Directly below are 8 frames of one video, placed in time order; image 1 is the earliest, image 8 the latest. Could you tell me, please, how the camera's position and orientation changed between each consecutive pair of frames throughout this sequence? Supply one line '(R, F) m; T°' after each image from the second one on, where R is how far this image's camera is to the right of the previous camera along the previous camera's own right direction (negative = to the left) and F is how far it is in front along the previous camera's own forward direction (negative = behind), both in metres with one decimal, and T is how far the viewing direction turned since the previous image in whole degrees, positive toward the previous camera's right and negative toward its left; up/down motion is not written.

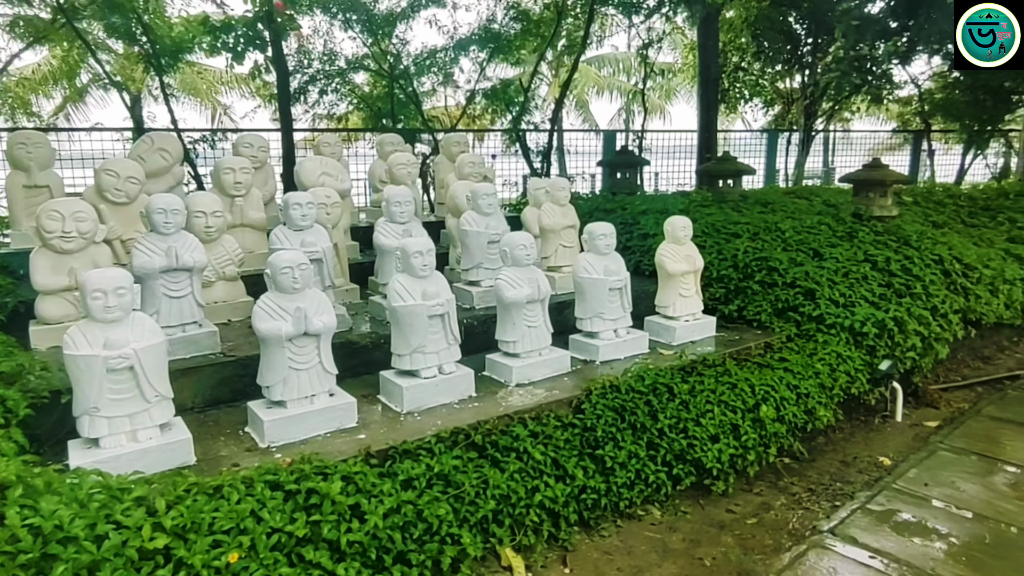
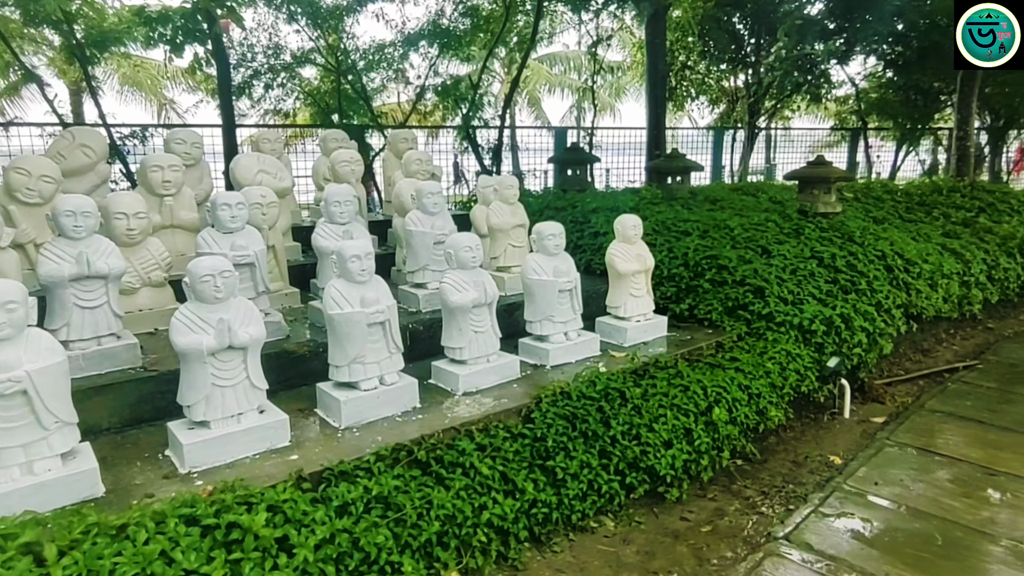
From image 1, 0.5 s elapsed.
(0.0, +0.2) m; +4°
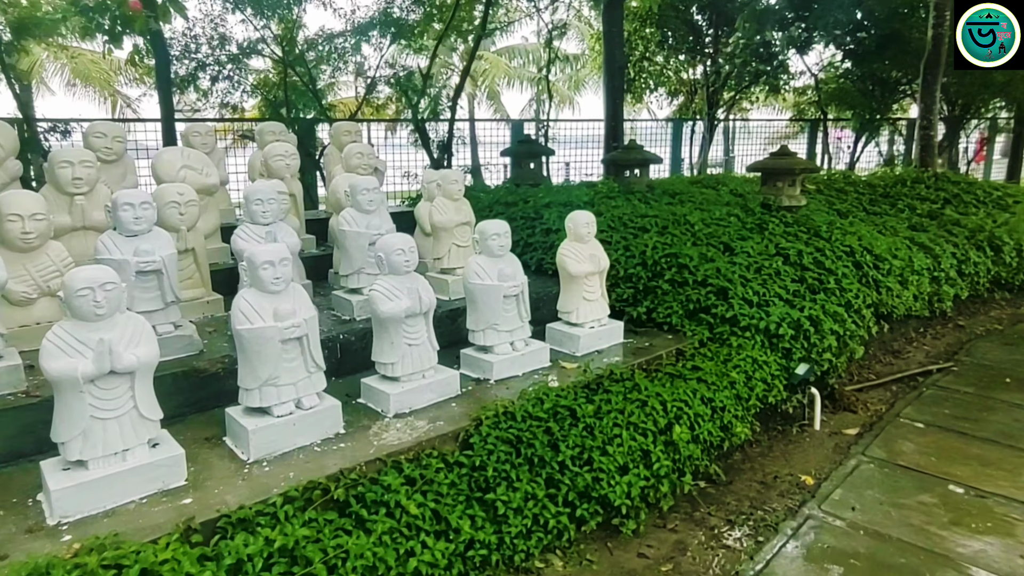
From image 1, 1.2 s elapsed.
(+0.2, +0.4) m; +3°
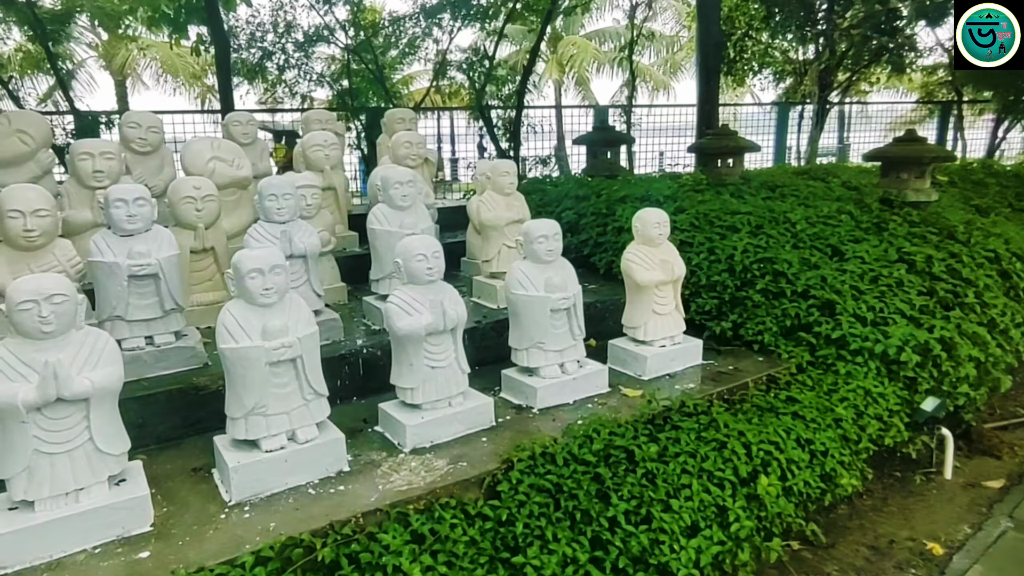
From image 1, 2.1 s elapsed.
(+0.2, +0.7) m; -8°
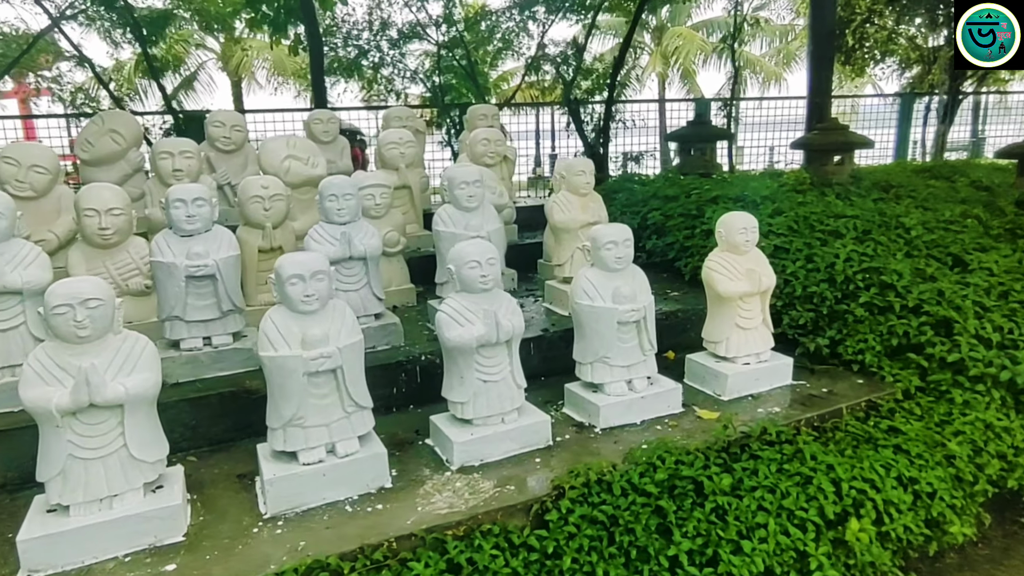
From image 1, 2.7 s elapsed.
(+0.2, +0.2) m; -8°
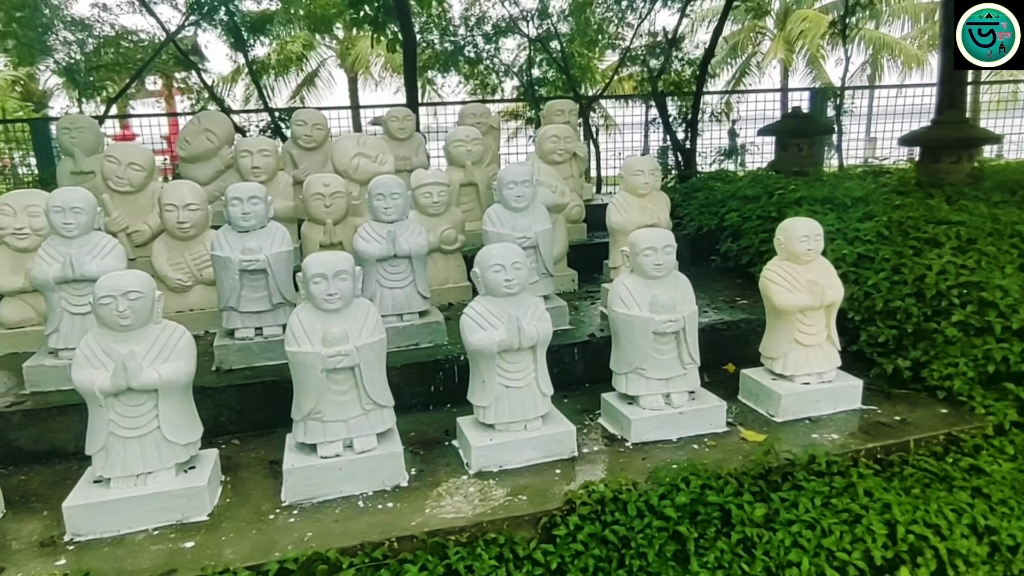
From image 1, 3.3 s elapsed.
(+0.4, +0.1) m; -9°
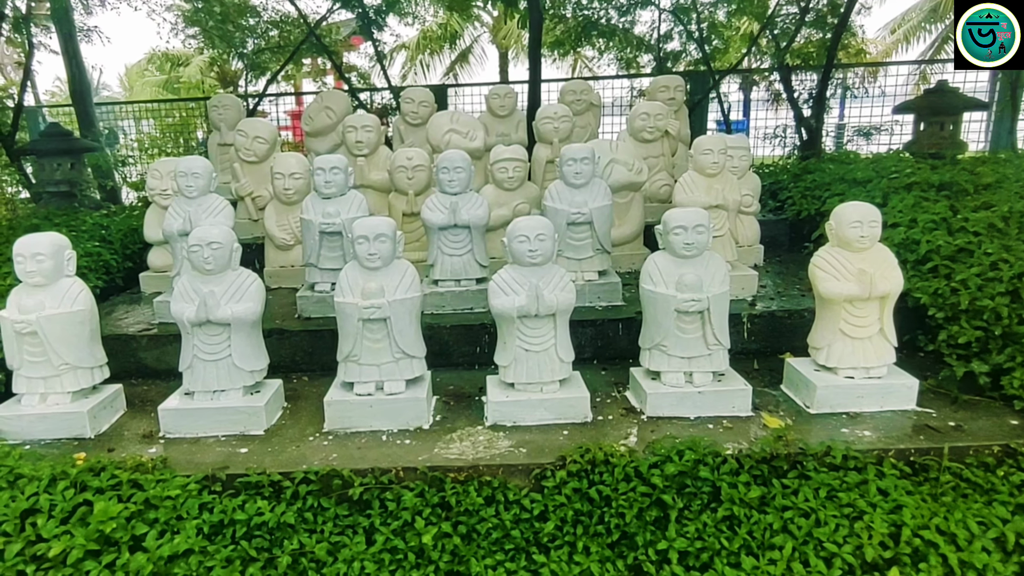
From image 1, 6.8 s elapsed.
(+0.7, -0.2) m; -14°
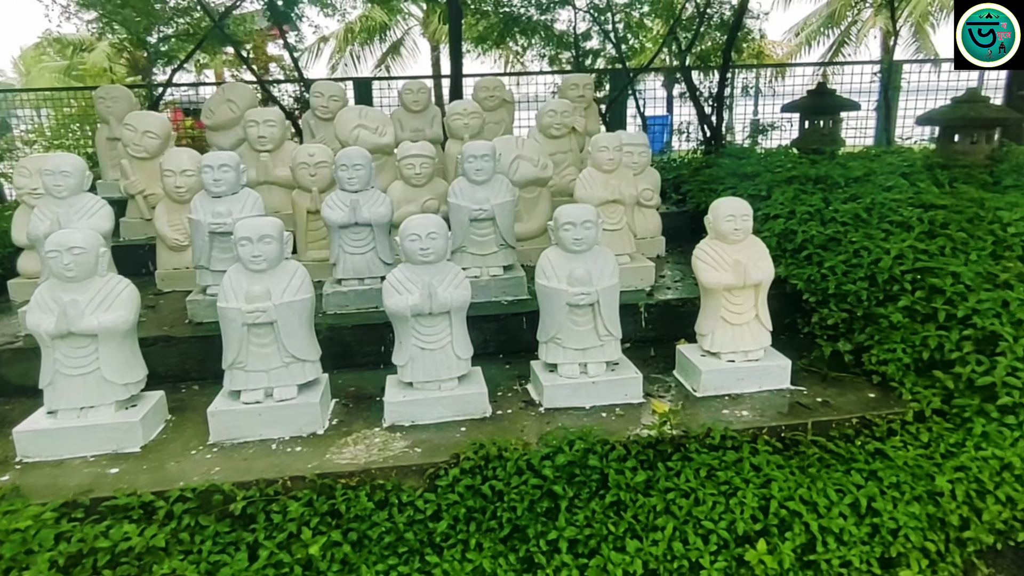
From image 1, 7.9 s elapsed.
(+0.2, 0.0) m; +5°
